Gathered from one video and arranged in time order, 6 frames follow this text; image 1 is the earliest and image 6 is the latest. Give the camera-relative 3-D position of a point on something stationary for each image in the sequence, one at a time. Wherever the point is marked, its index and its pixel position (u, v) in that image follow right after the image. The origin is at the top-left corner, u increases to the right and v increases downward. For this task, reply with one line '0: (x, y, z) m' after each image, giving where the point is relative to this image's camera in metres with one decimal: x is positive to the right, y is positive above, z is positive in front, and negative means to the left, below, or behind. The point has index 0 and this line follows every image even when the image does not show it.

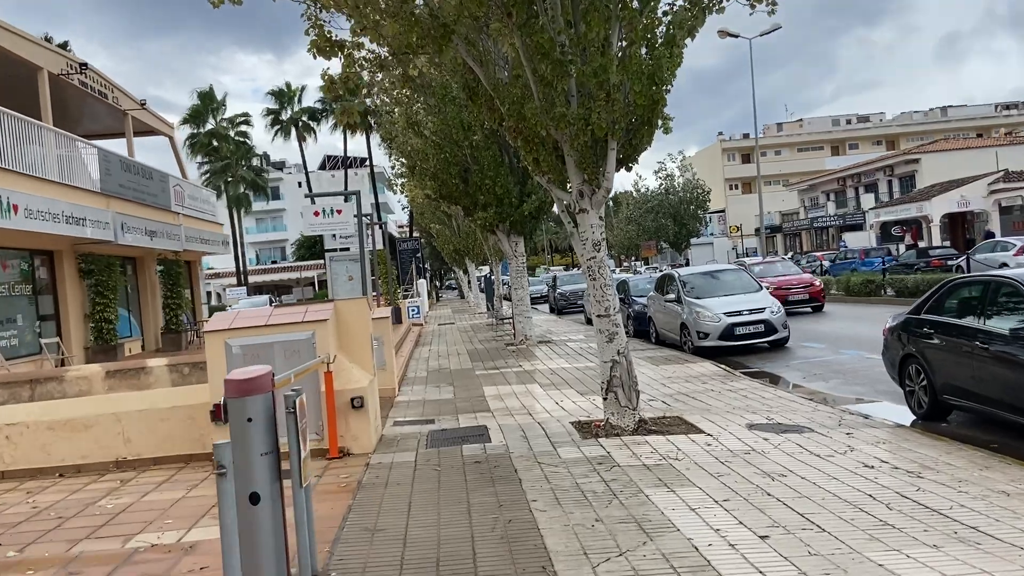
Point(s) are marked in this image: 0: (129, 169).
0: (-7.6, +2.4, +17.0) m
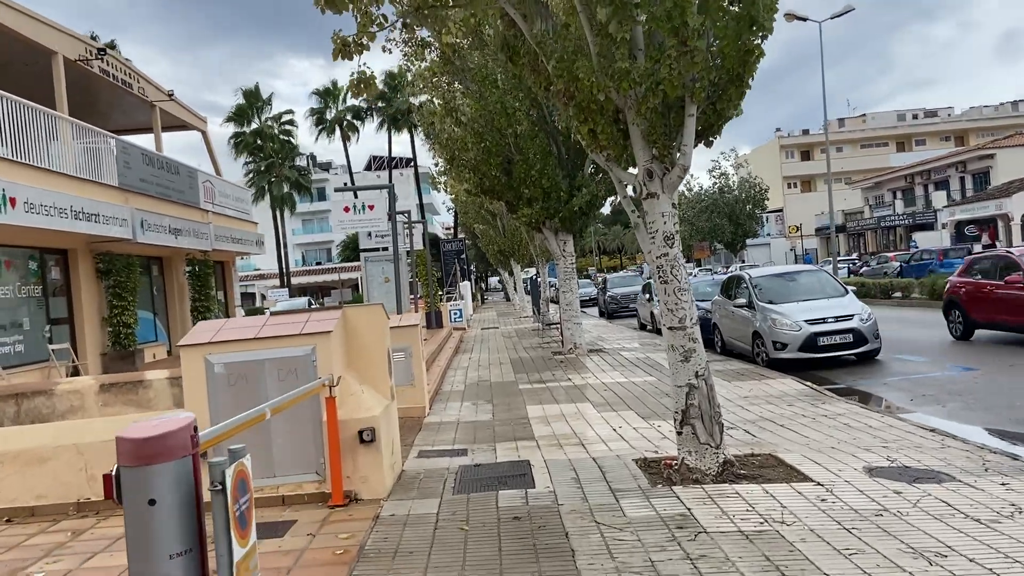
0: (-6.7, +2.4, +15.9) m
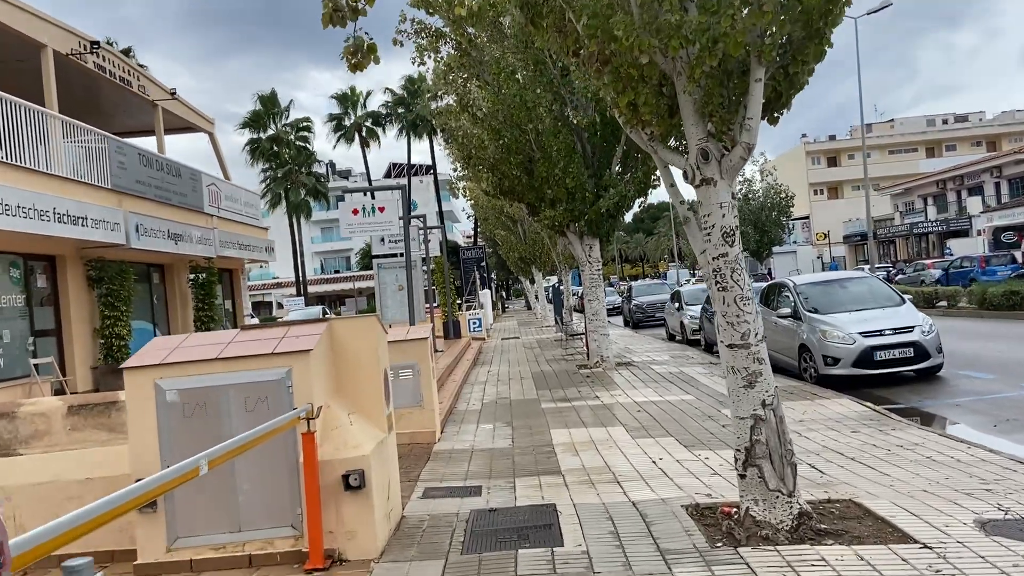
0: (-6.4, +2.2, +15.0) m
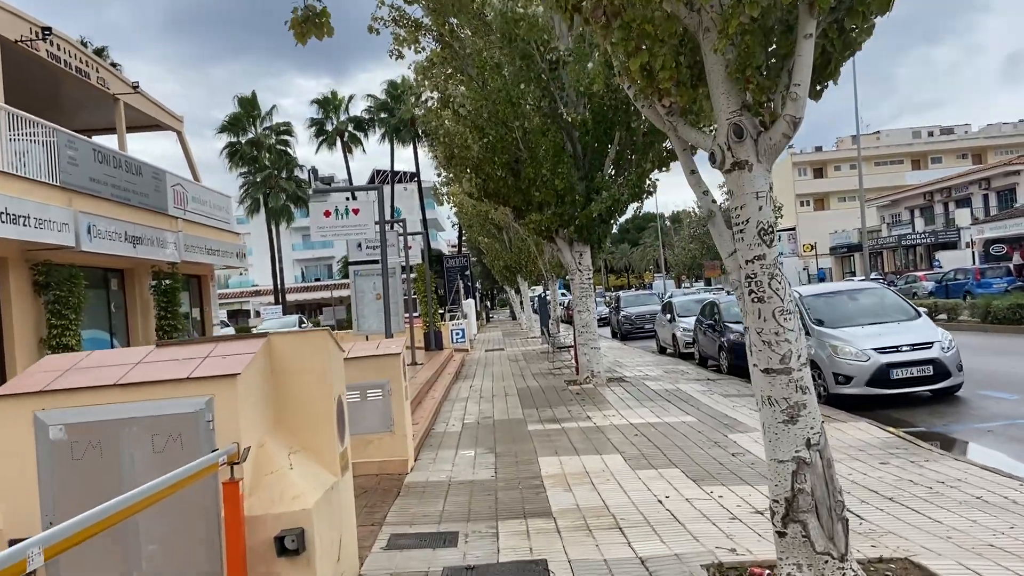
0: (-6.6, +2.1, +13.9) m
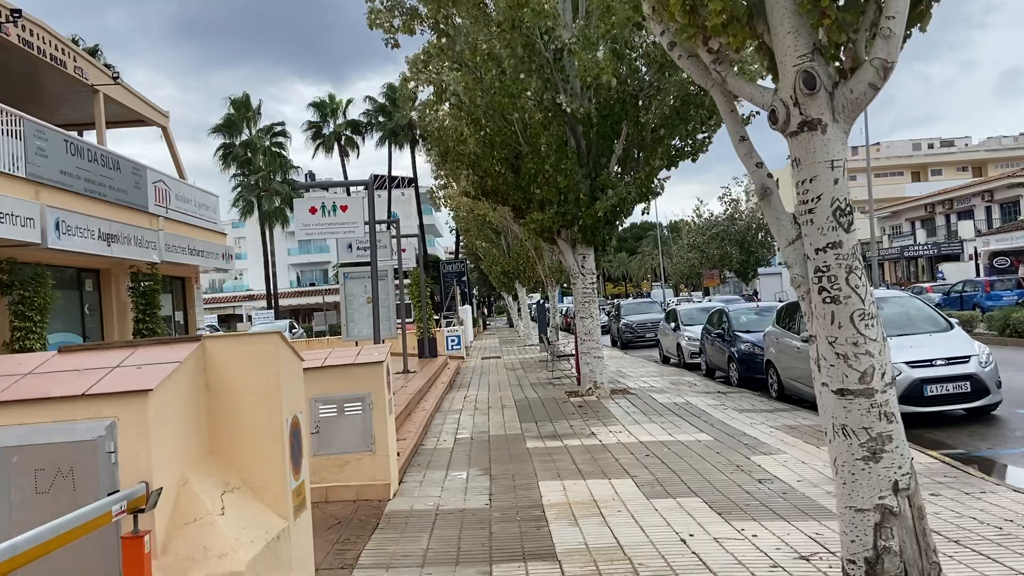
0: (-6.6, +2.1, +13.1) m
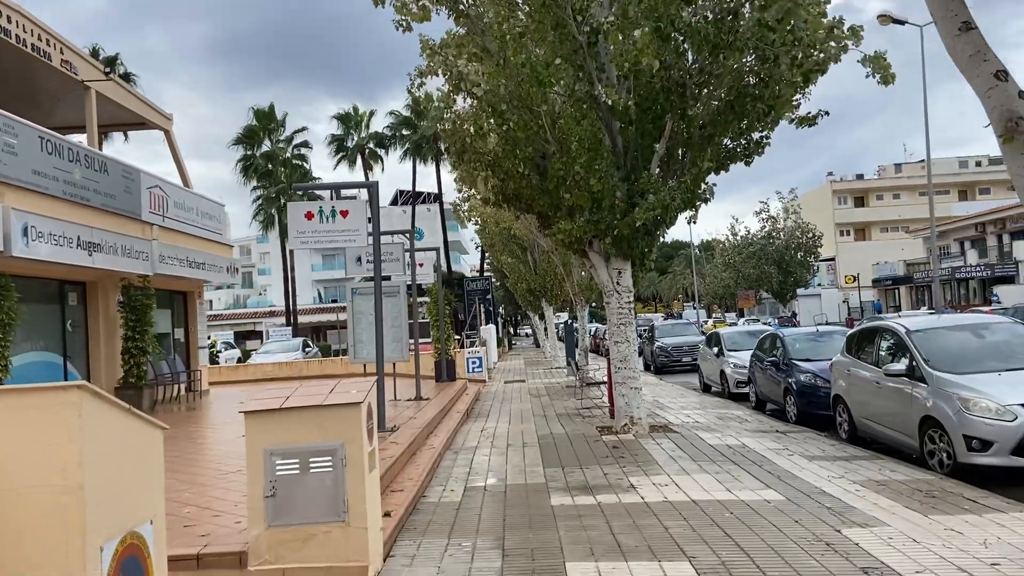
0: (-6.3, +1.9, +11.8) m
